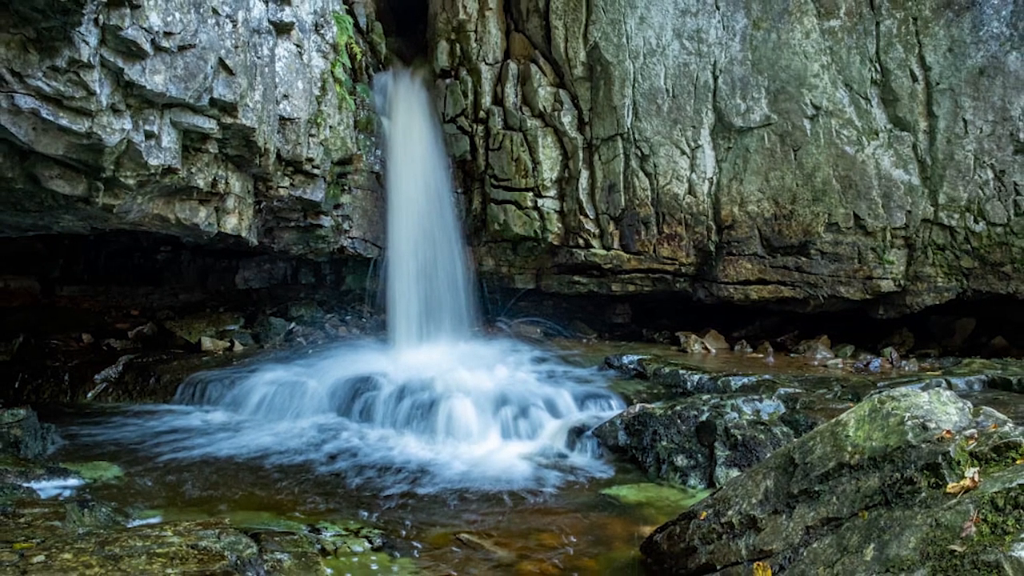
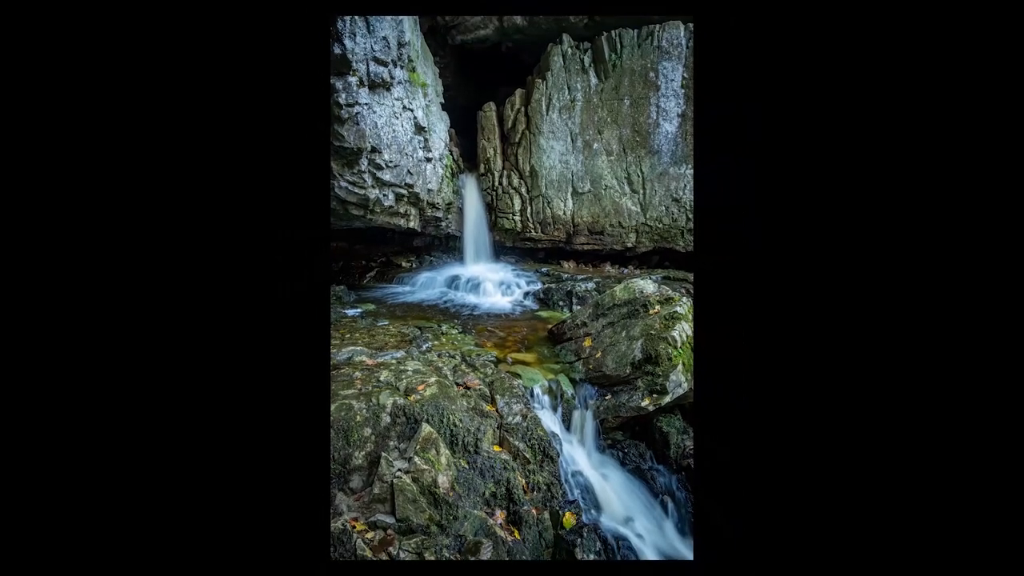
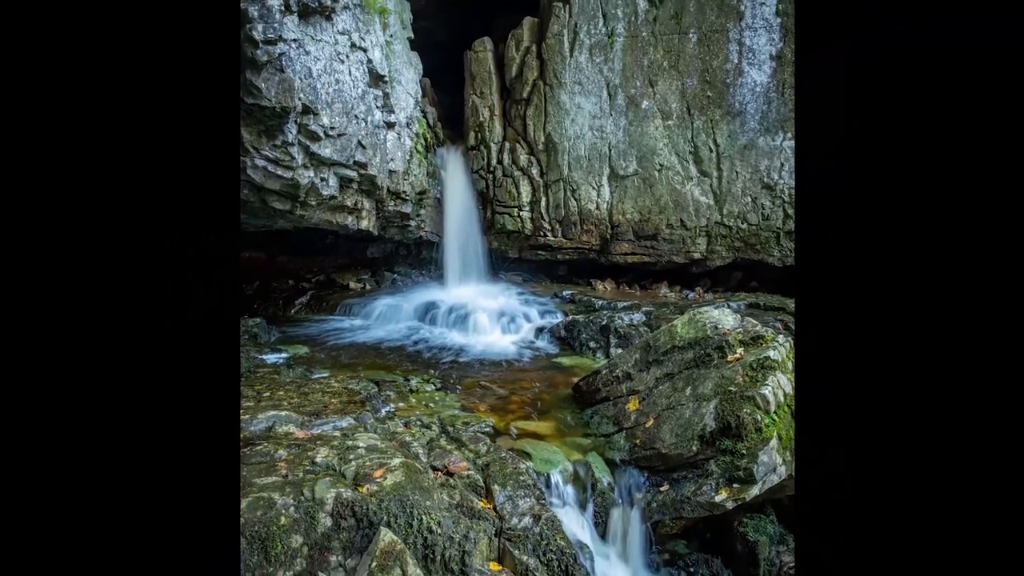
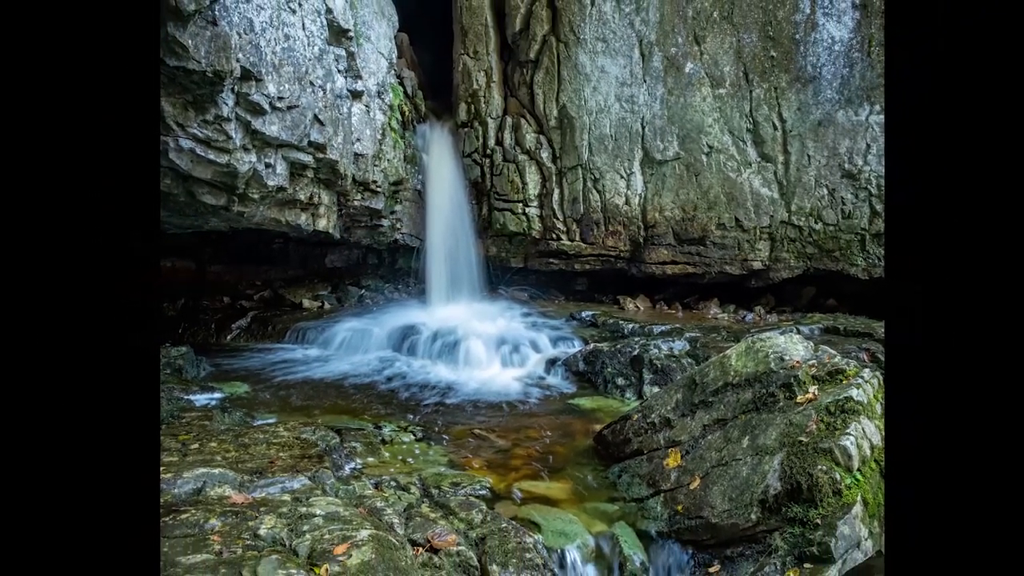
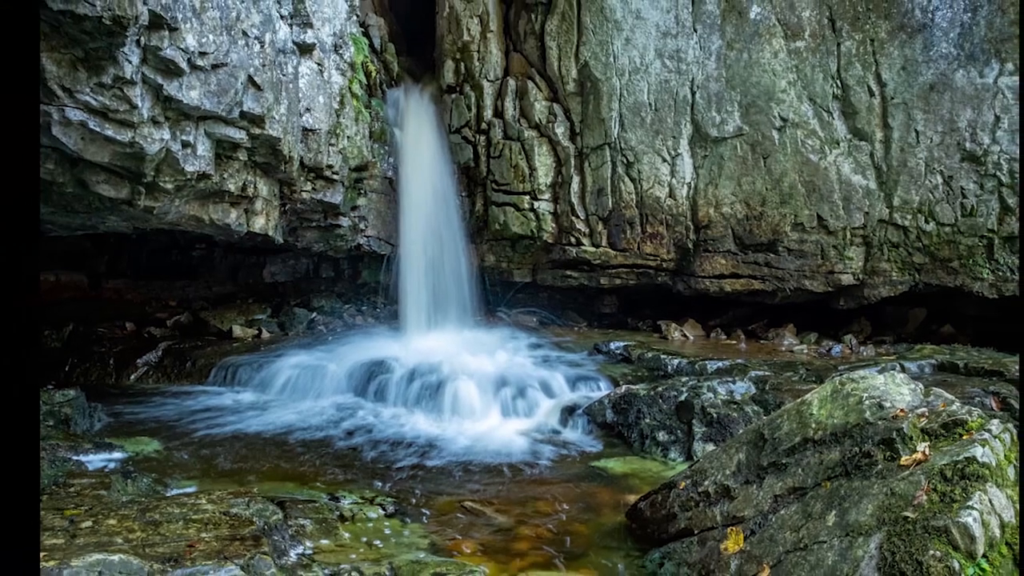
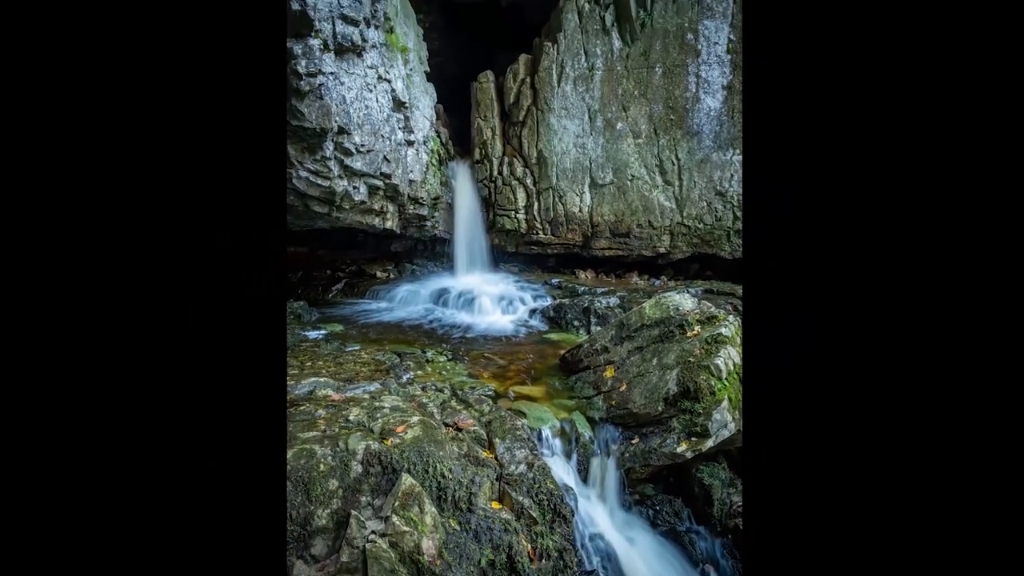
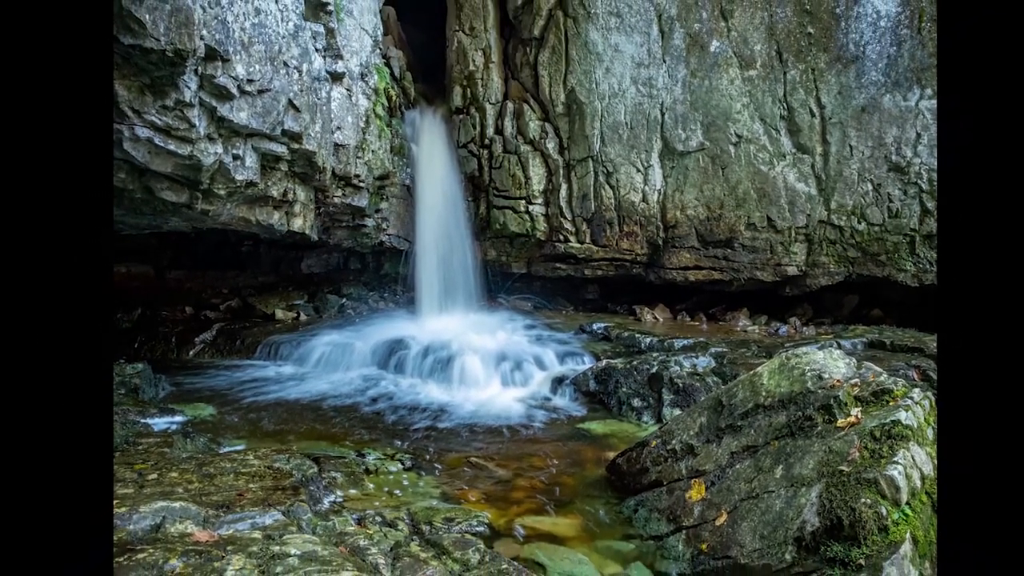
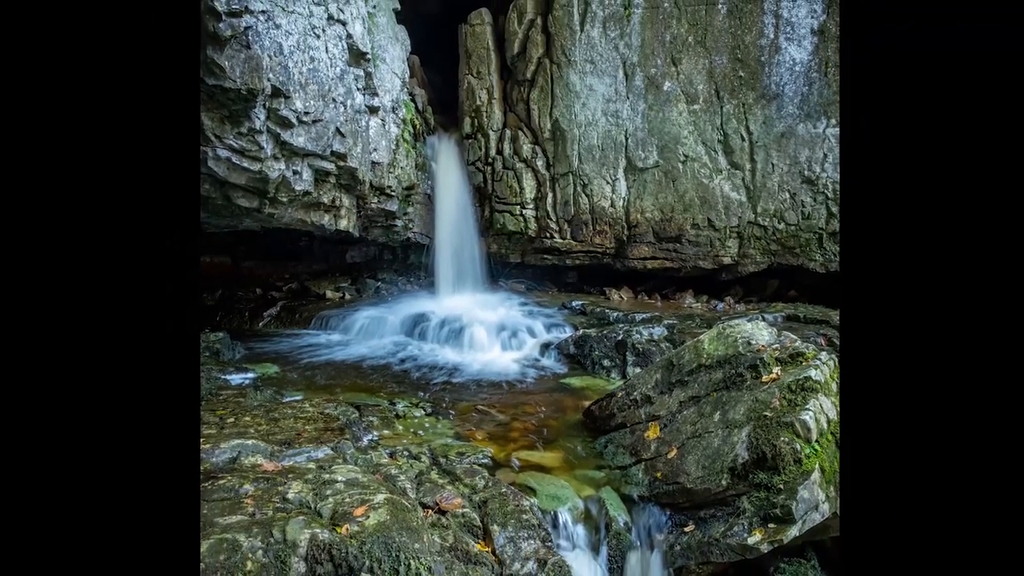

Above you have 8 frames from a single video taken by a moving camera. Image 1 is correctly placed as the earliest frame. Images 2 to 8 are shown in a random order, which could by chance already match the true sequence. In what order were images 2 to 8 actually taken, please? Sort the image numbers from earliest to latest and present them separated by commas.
5, 7, 4, 8, 3, 6, 2
